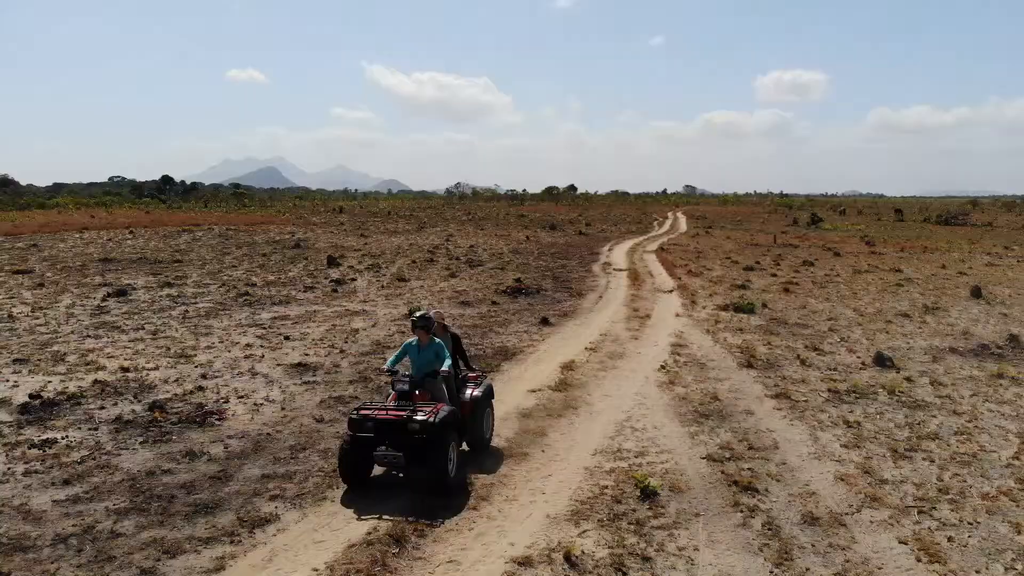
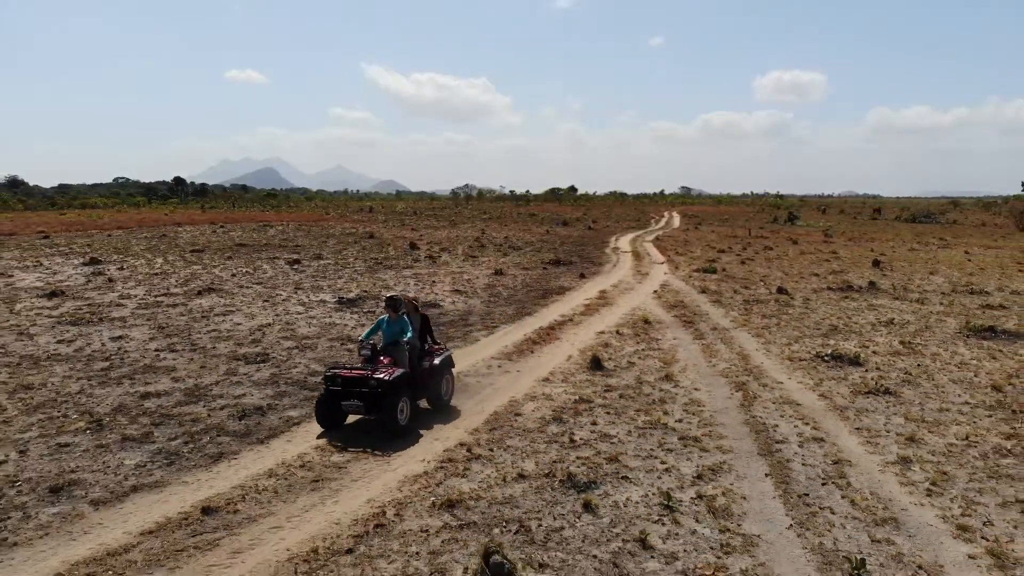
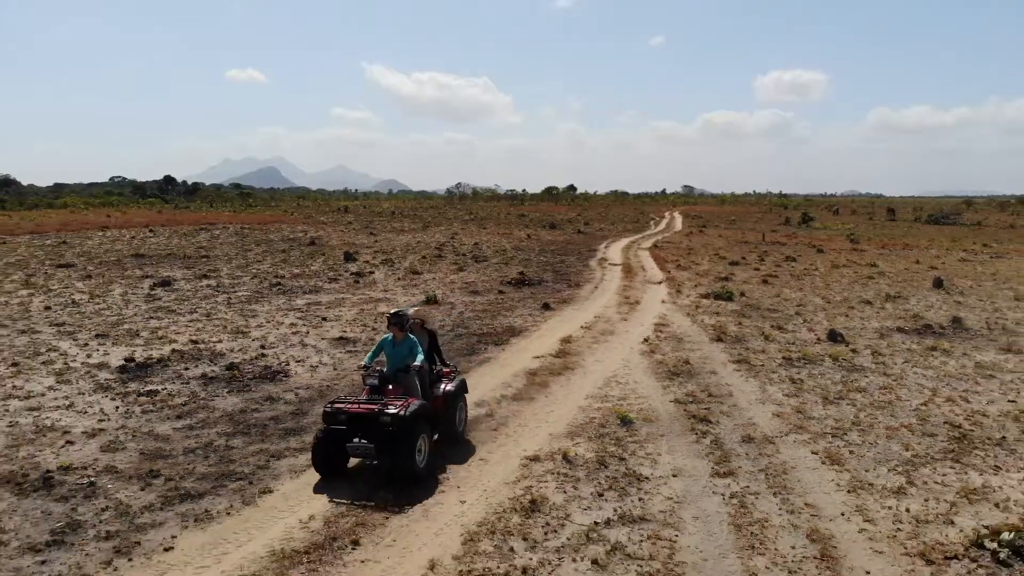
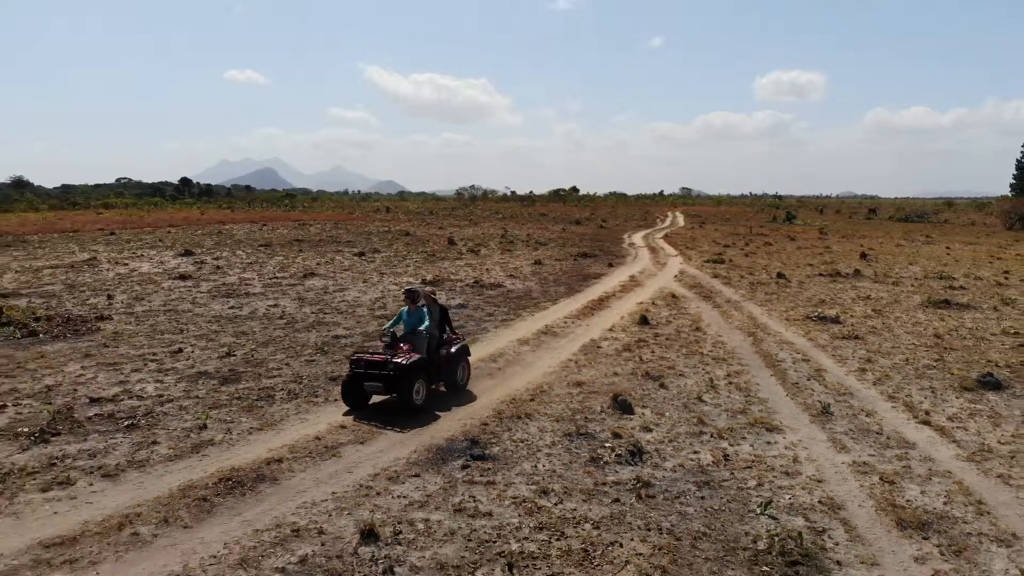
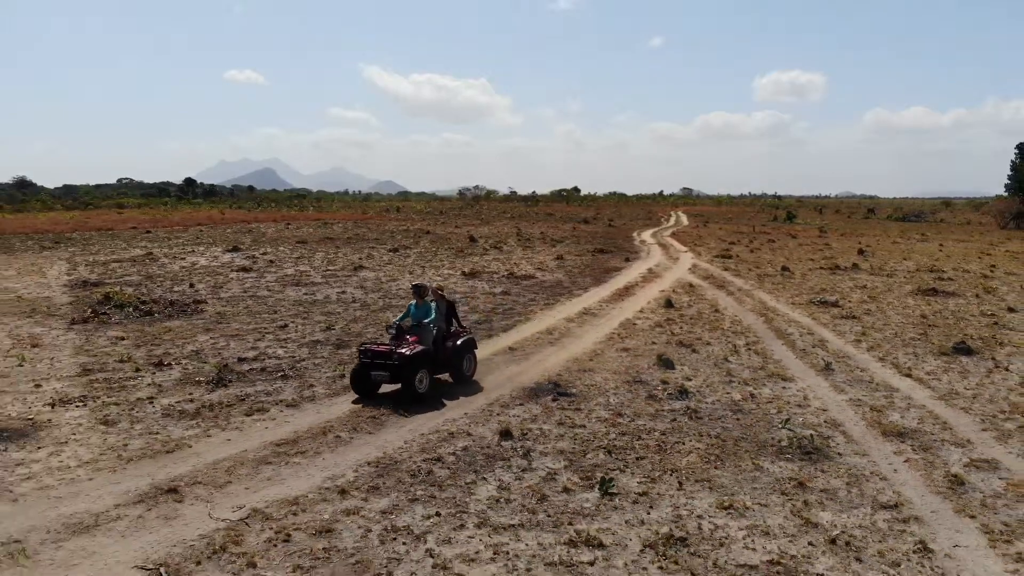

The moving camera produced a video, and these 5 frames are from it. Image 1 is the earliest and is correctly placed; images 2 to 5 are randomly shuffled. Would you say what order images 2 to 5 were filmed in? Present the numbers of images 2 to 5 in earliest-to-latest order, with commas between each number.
3, 2, 4, 5
